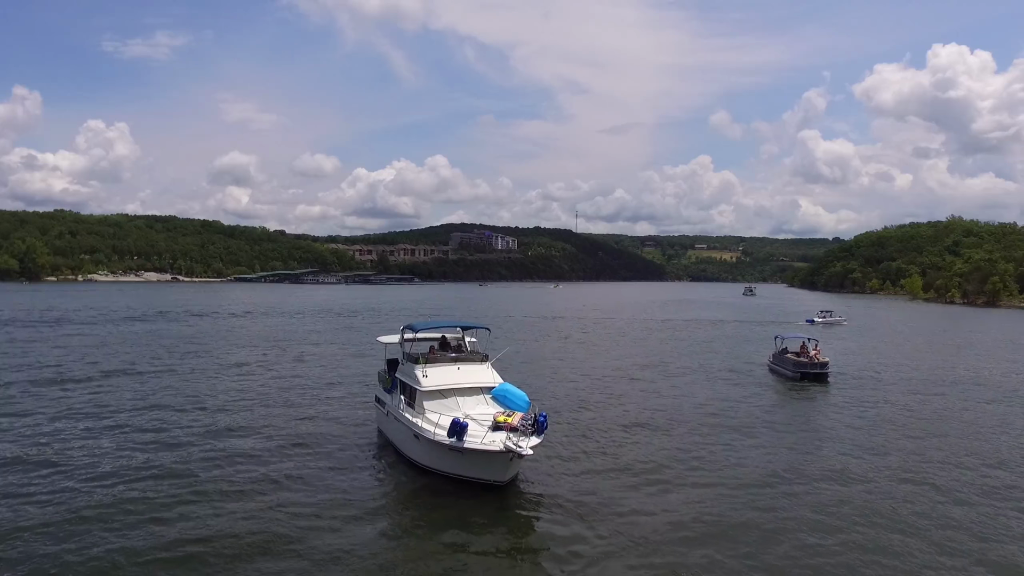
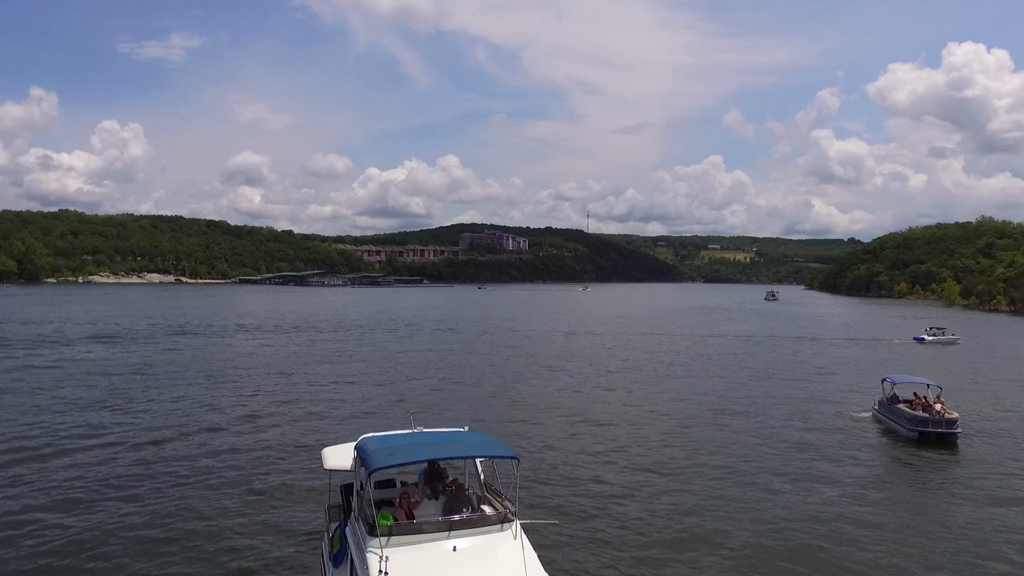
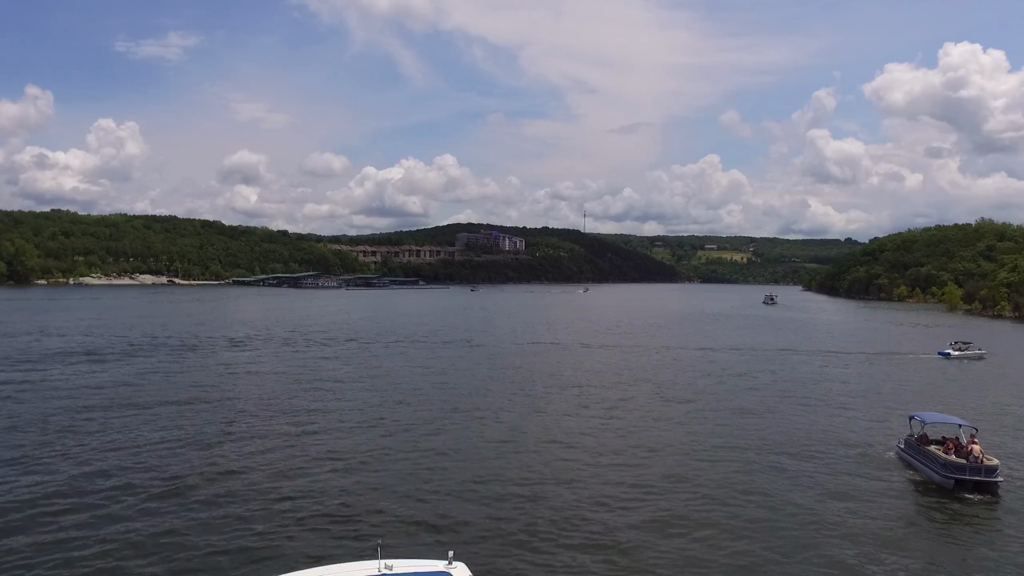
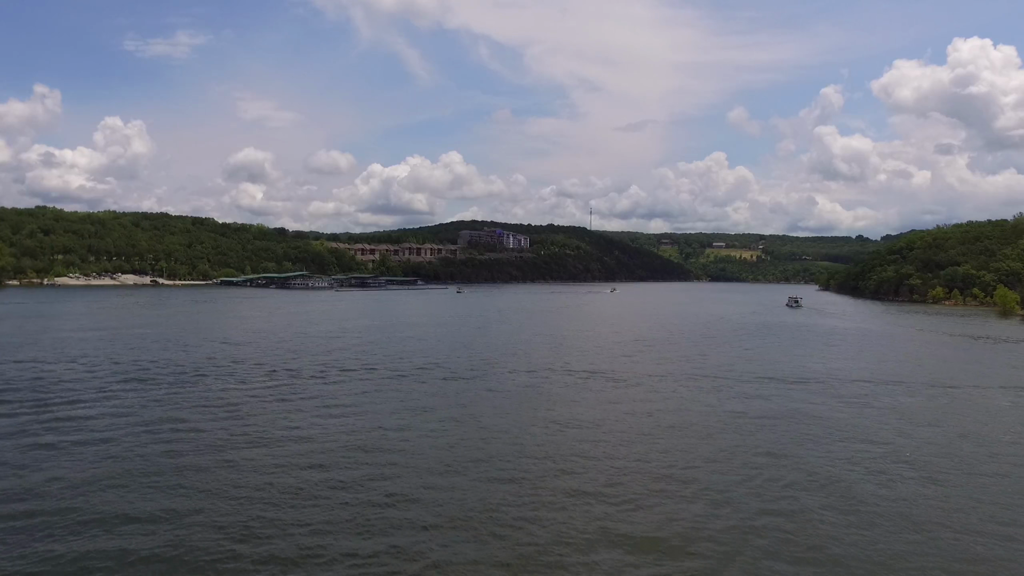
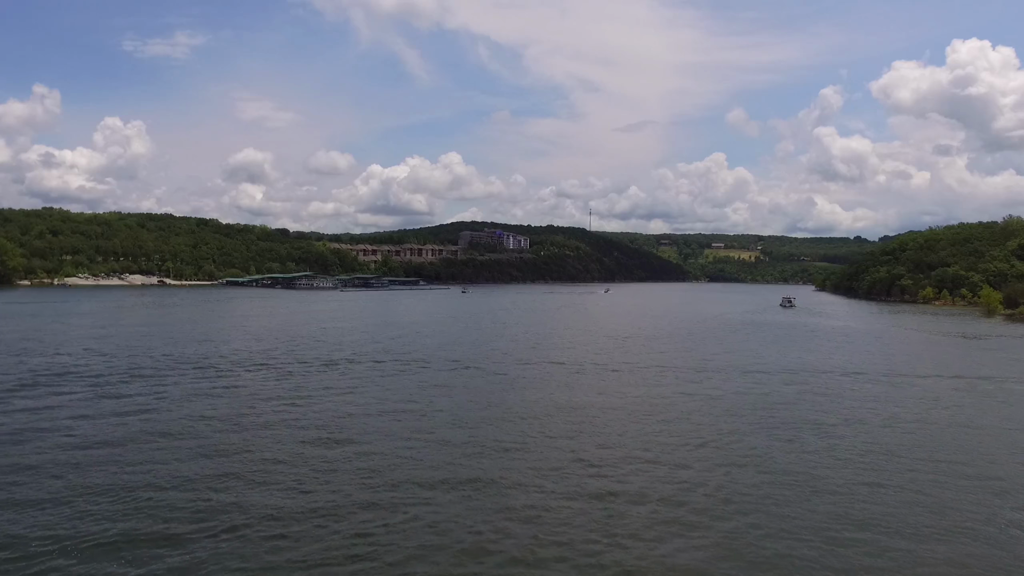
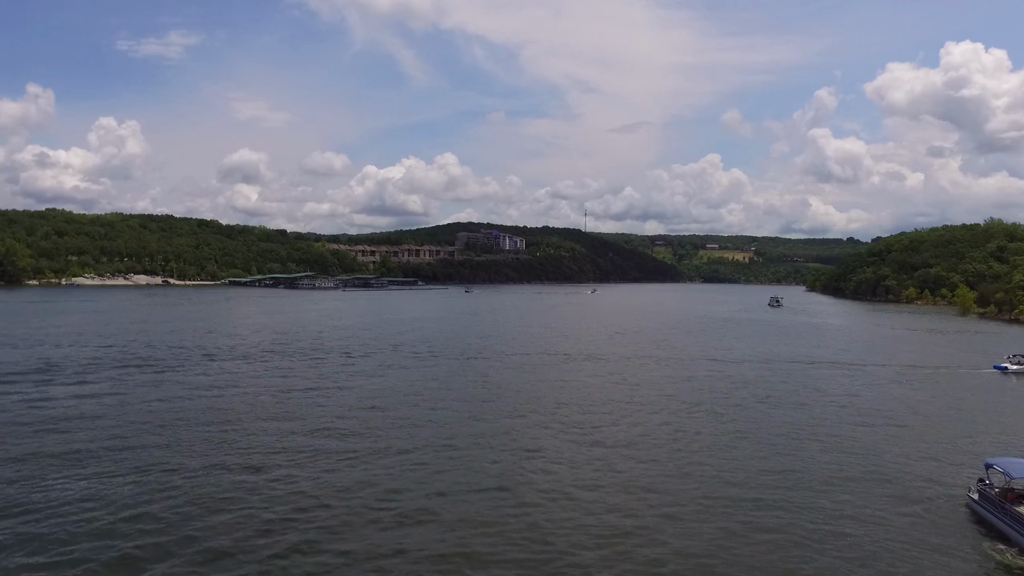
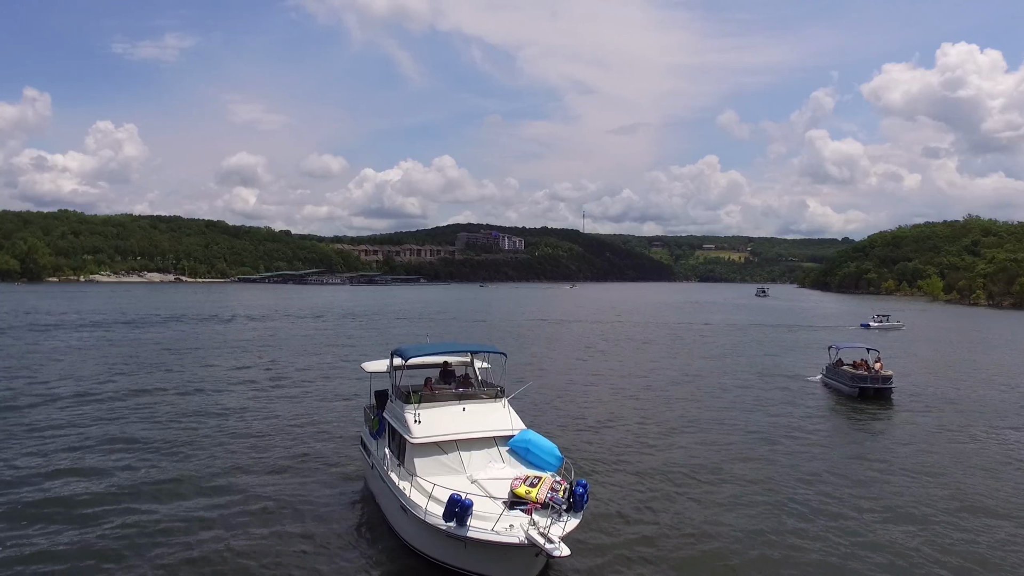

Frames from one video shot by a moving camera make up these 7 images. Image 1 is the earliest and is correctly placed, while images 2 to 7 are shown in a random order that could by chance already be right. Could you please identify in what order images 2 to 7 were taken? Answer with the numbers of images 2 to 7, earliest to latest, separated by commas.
7, 2, 3, 6, 5, 4
